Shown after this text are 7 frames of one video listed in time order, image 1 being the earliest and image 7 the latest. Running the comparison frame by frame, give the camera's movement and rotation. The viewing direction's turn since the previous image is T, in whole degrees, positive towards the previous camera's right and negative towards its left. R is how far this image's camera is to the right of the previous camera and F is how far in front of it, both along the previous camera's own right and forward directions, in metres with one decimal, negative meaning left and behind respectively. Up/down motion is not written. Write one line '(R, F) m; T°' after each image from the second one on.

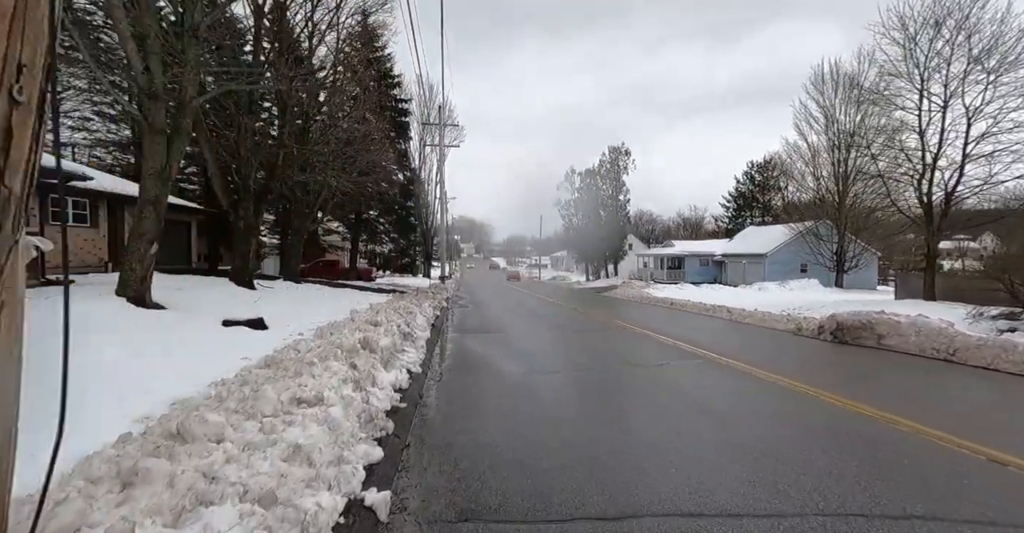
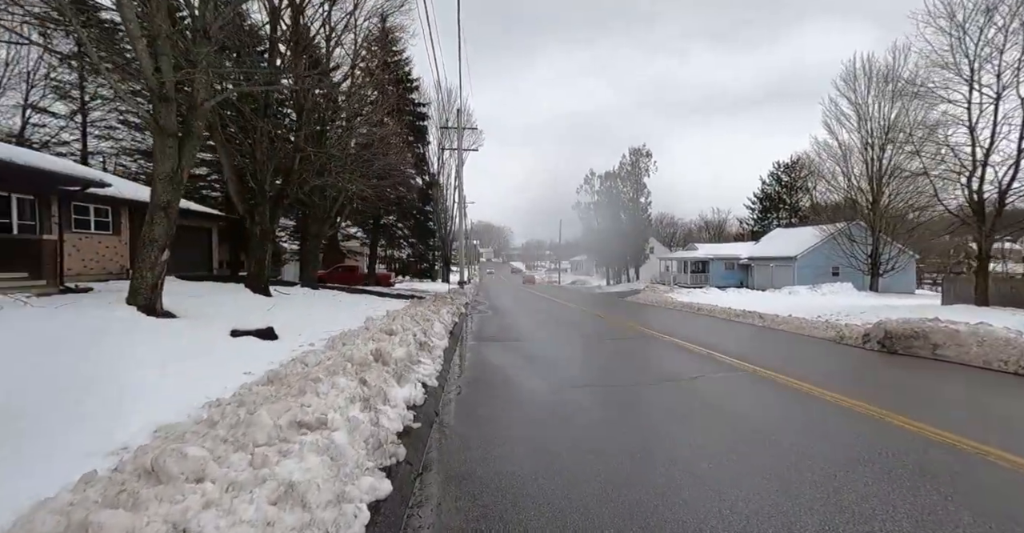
(0.0, +0.5) m; -2°
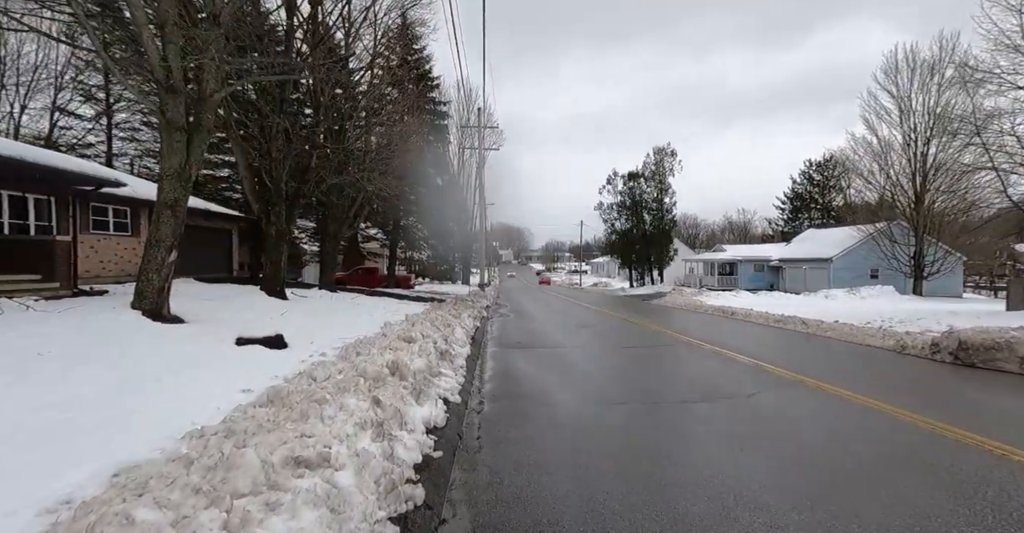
(-0.1, +0.7) m; -2°
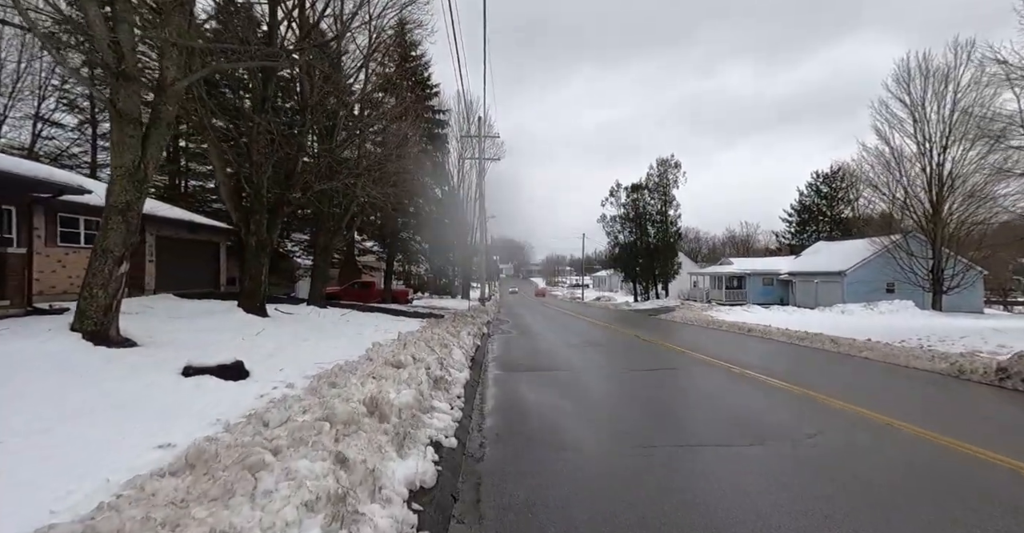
(-0.1, +1.1) m; 0°
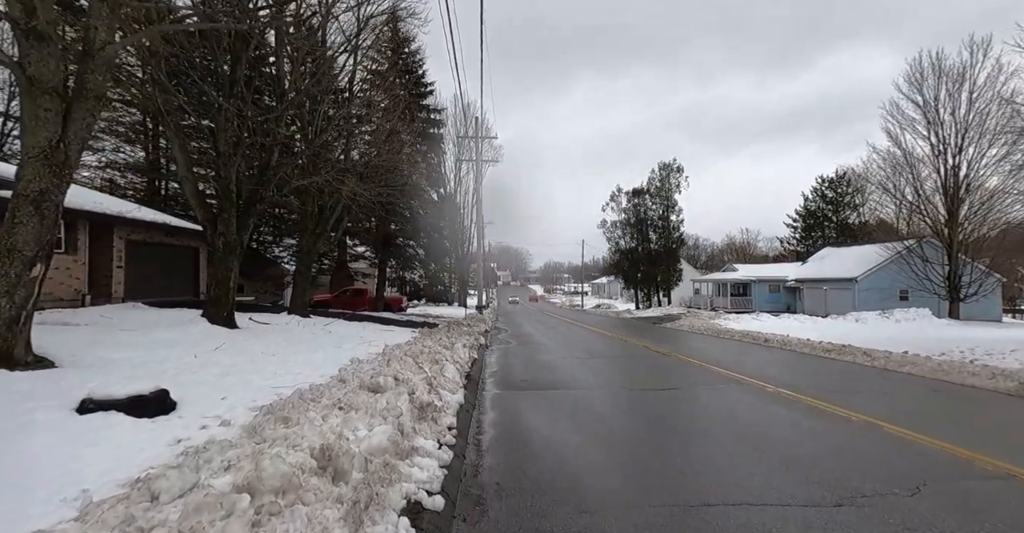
(-0.1, +1.3) m; 0°
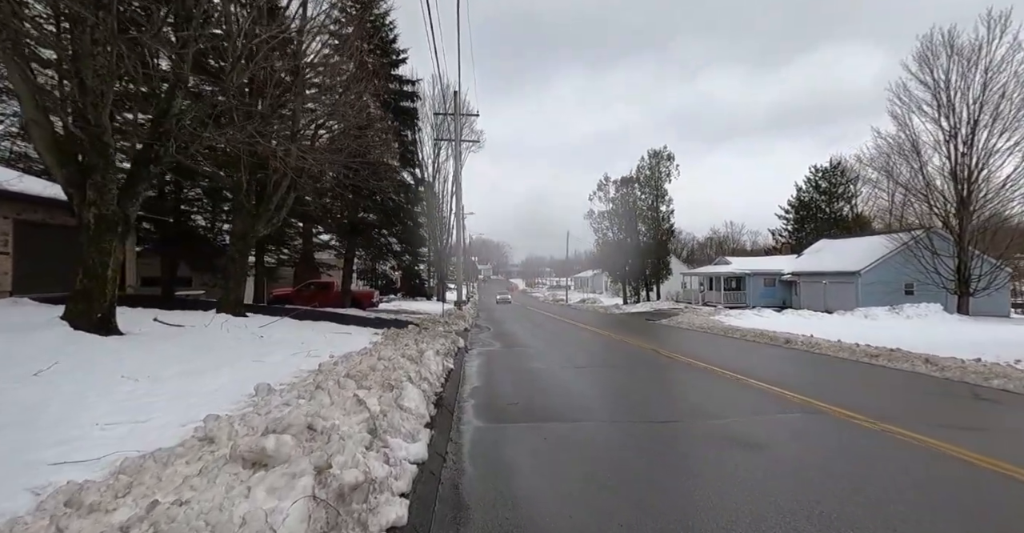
(-0.1, +2.6) m; +2°
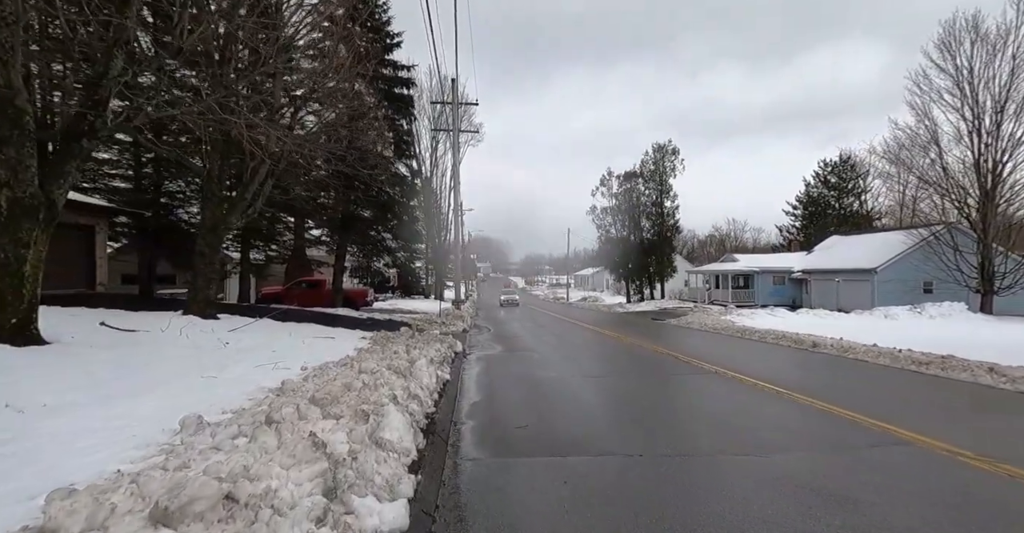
(-0.1, +1.3) m; 0°
